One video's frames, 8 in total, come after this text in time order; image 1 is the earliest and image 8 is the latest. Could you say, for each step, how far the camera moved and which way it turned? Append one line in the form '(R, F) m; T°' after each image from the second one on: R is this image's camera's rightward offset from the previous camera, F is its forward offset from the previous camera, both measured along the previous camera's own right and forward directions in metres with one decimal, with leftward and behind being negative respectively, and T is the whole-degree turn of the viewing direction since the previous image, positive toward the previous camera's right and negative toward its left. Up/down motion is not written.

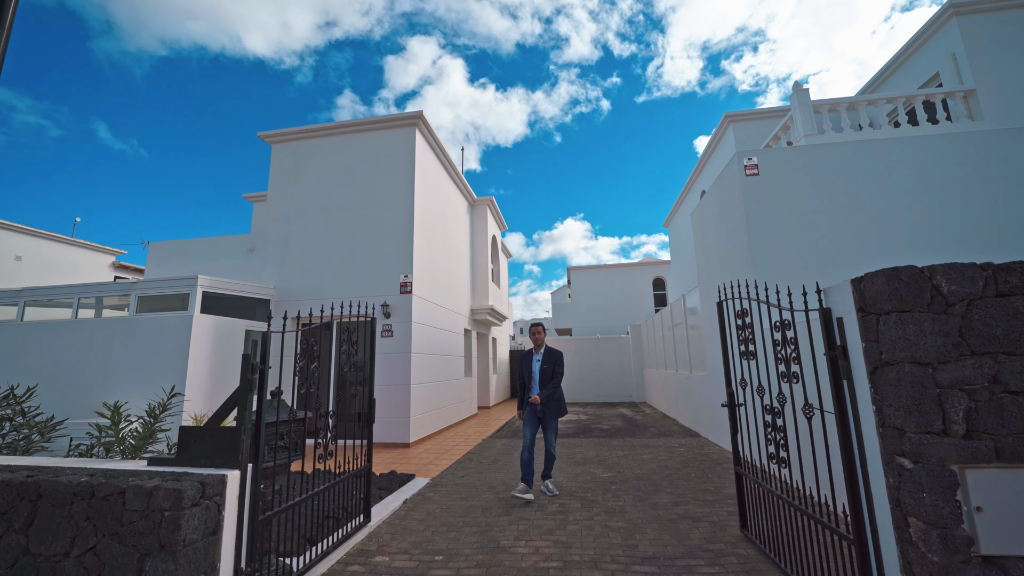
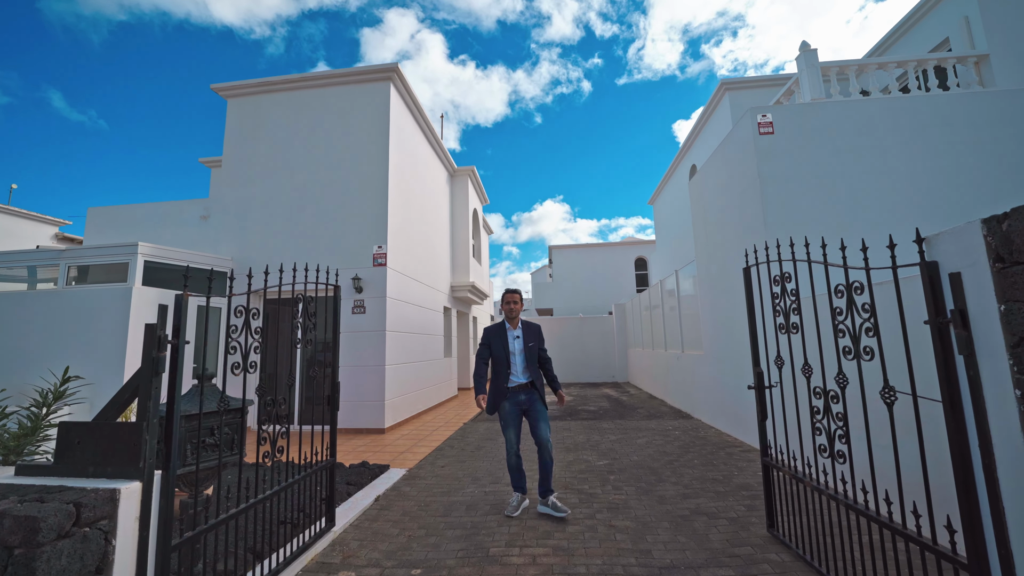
(-0.1, +0.7) m; +3°
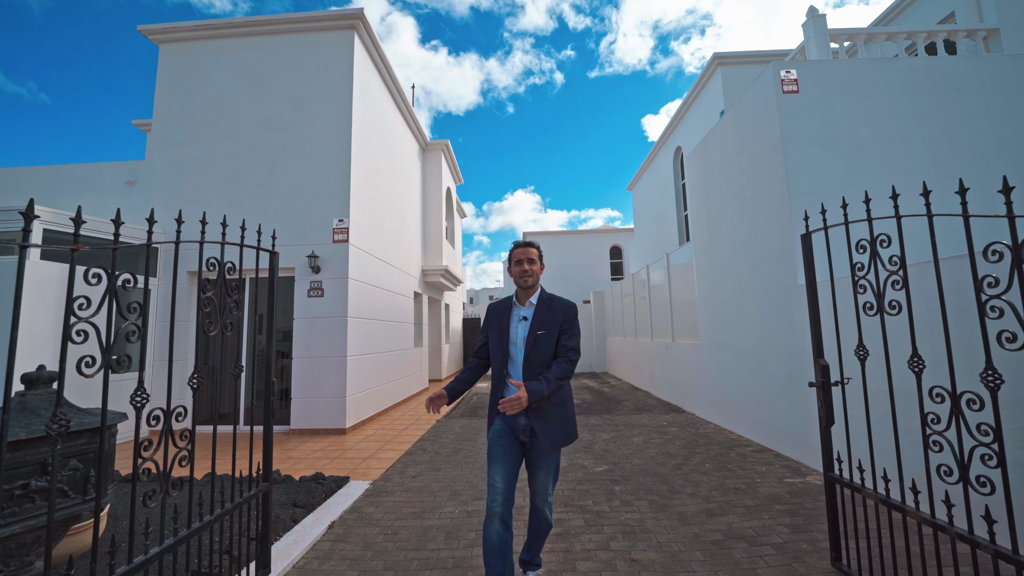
(-0.2, +0.9) m; +4°
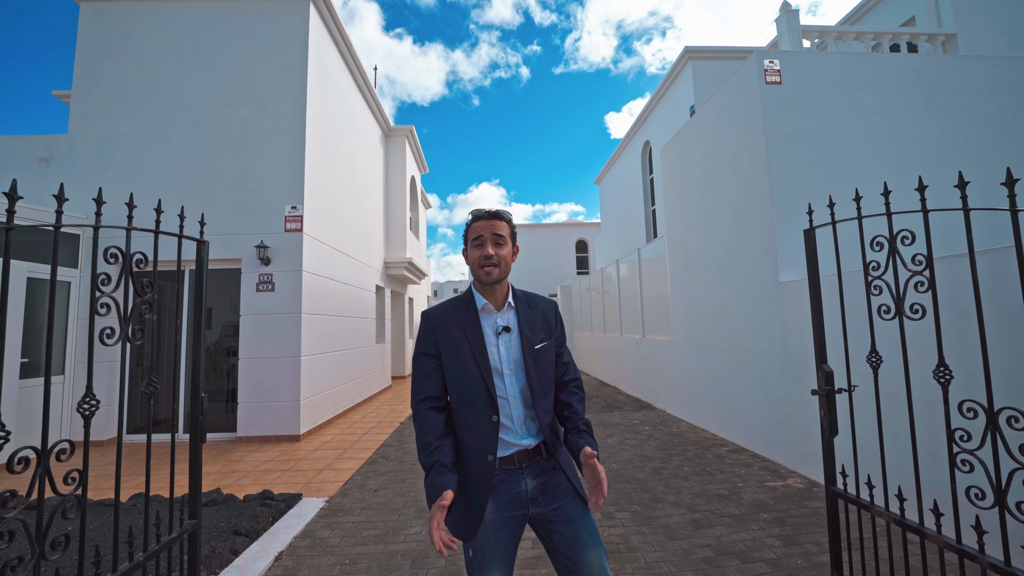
(-0.1, +0.4) m; +5°
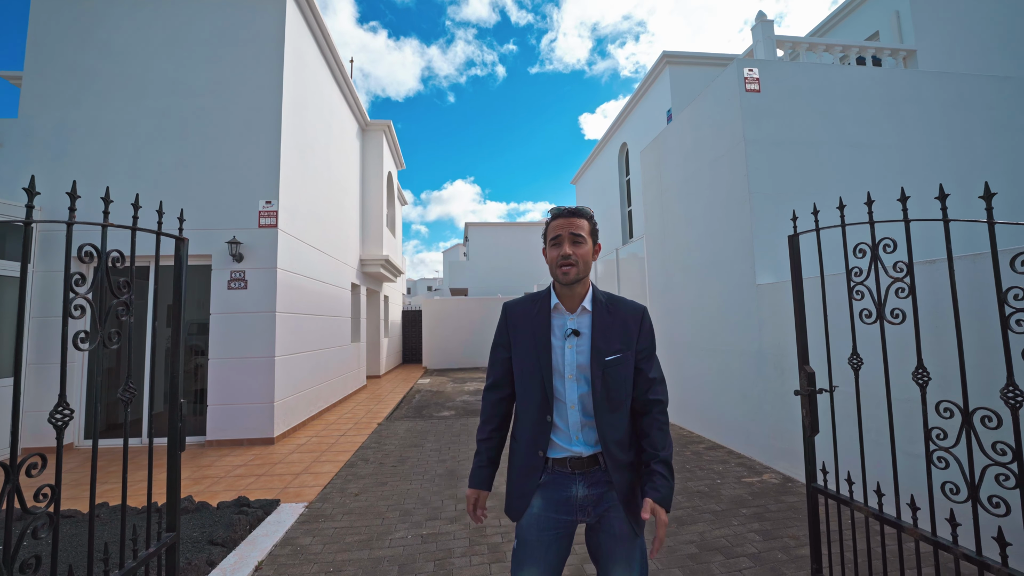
(-0.1, 0.0) m; +3°
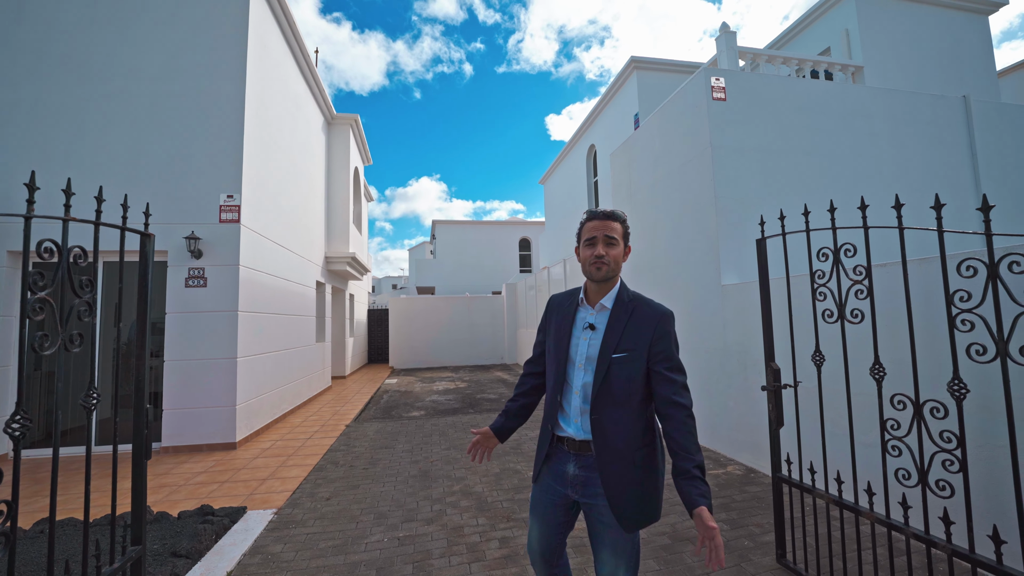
(-0.1, 0.0) m; +4°
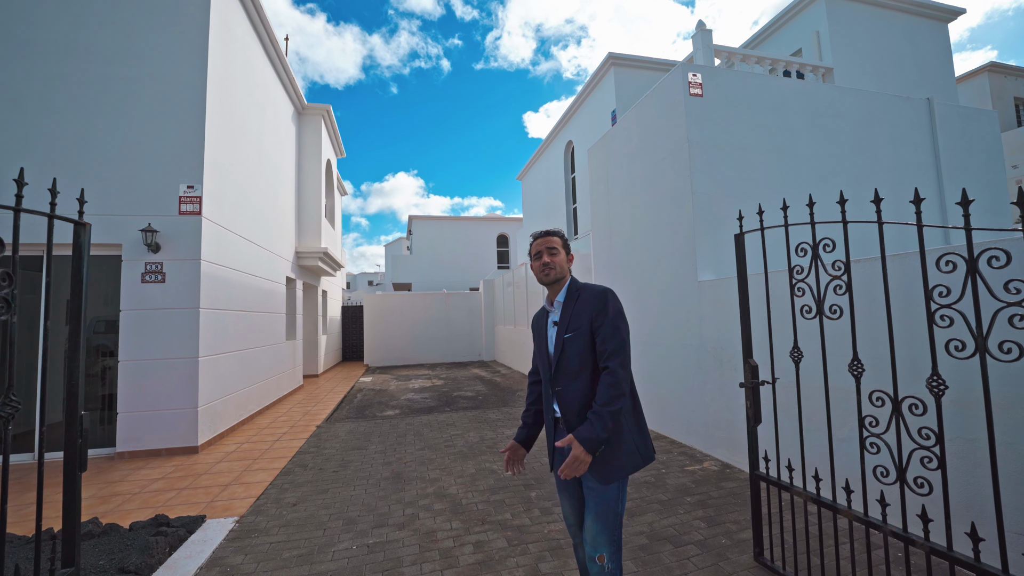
(0.0, +0.1) m; +3°
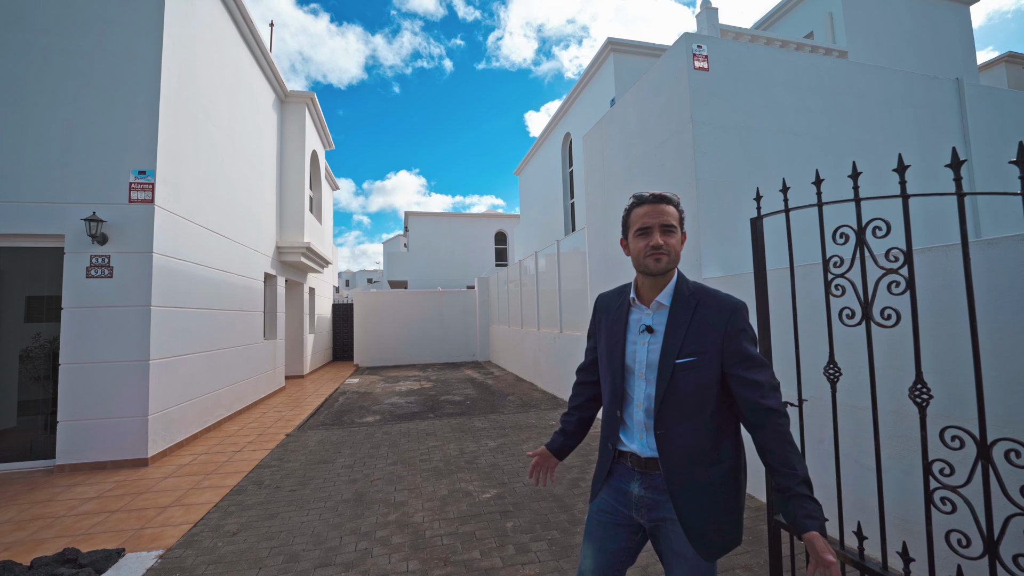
(+0.2, +0.5) m; 0°
